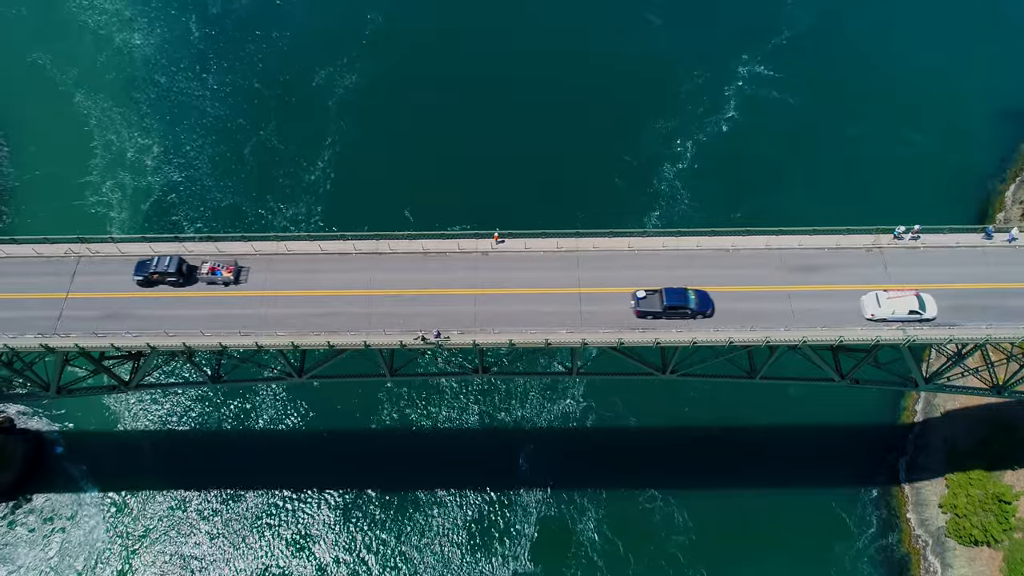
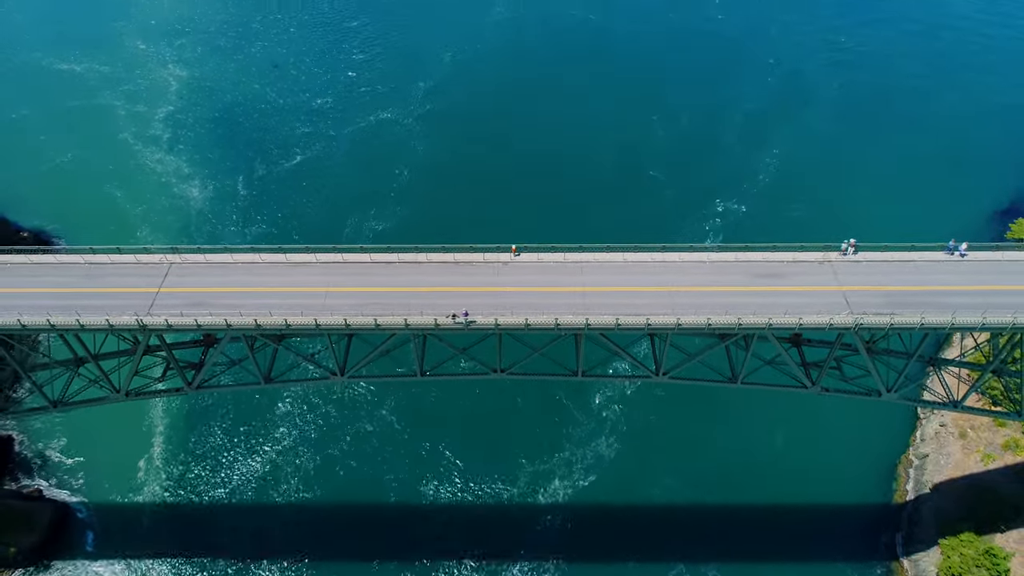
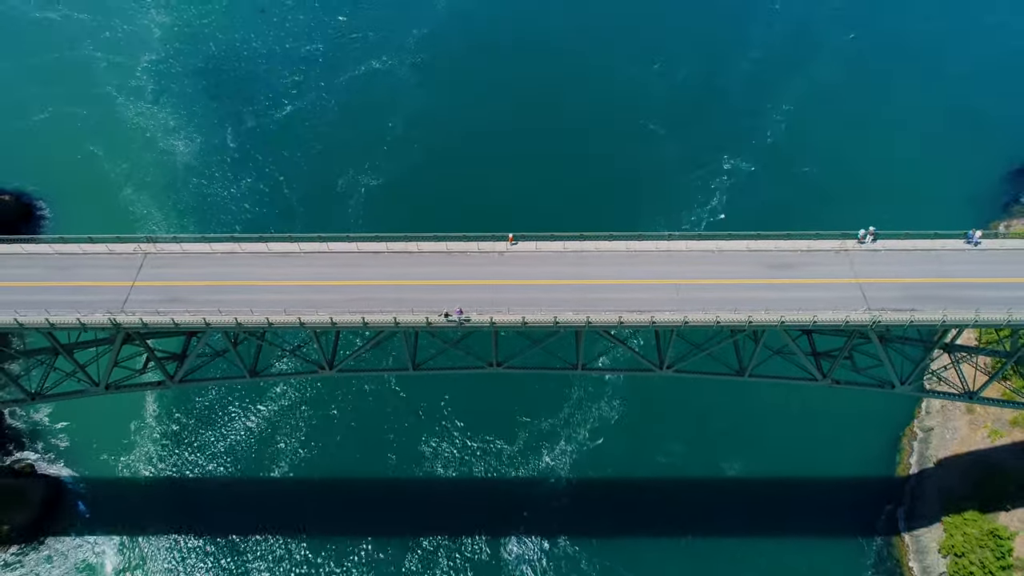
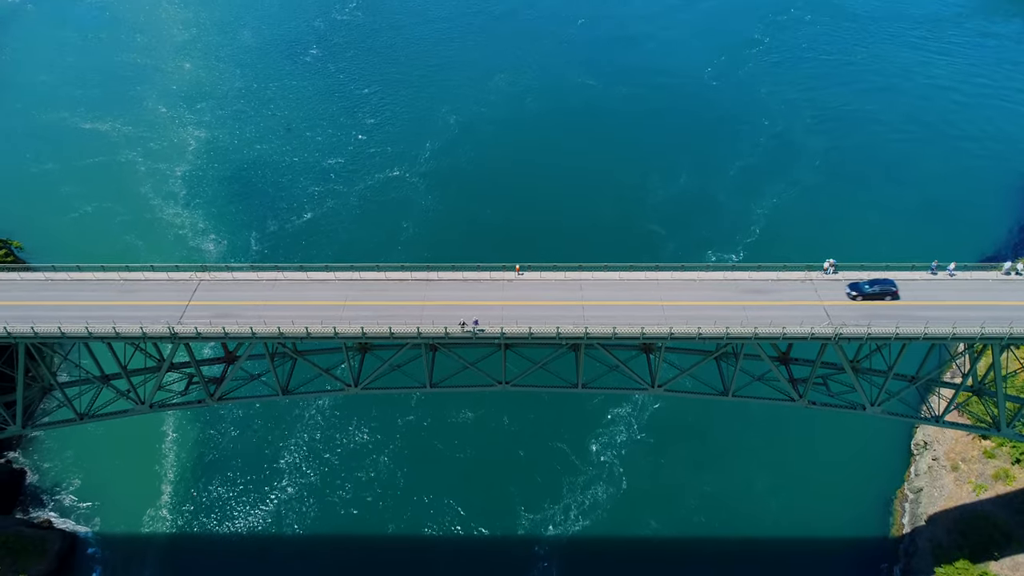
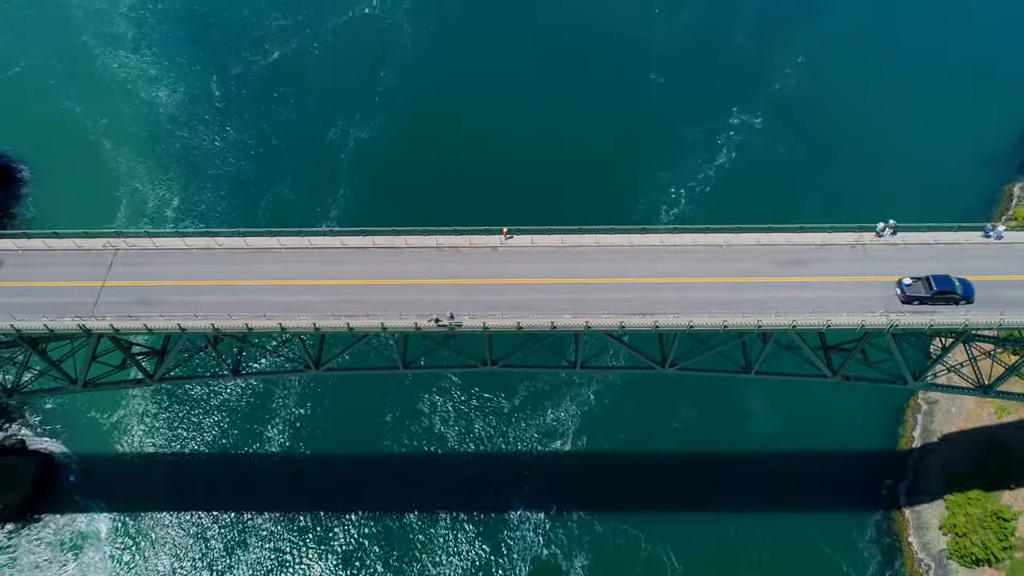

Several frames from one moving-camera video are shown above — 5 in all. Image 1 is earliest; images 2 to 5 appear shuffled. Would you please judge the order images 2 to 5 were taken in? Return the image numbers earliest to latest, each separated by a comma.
5, 3, 2, 4
